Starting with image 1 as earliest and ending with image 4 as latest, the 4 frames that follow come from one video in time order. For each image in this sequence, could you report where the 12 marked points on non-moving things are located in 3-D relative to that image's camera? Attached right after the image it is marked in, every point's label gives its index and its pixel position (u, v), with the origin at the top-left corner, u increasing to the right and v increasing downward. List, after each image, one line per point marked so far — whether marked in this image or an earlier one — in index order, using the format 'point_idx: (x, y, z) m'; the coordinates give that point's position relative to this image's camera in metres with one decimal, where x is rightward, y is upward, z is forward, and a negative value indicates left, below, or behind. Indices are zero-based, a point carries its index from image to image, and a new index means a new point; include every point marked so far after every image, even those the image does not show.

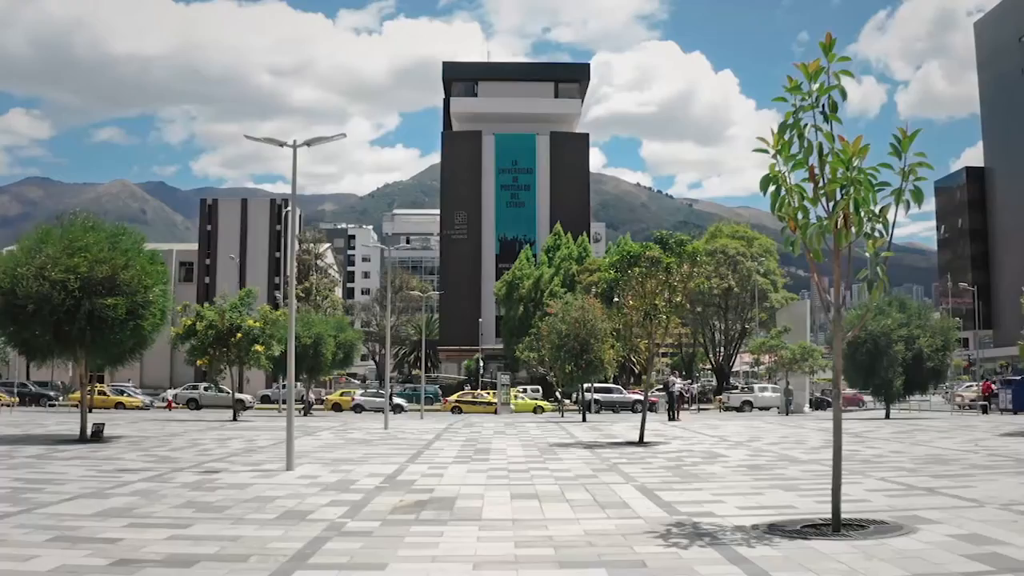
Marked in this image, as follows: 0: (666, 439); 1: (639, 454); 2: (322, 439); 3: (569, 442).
0: (+3.3, -3.2, +17.8) m
1: (+2.2, -2.8, +14.2) m
2: (-4.2, -3.3, +18.6) m
3: (+1.2, -3.2, +17.4) m
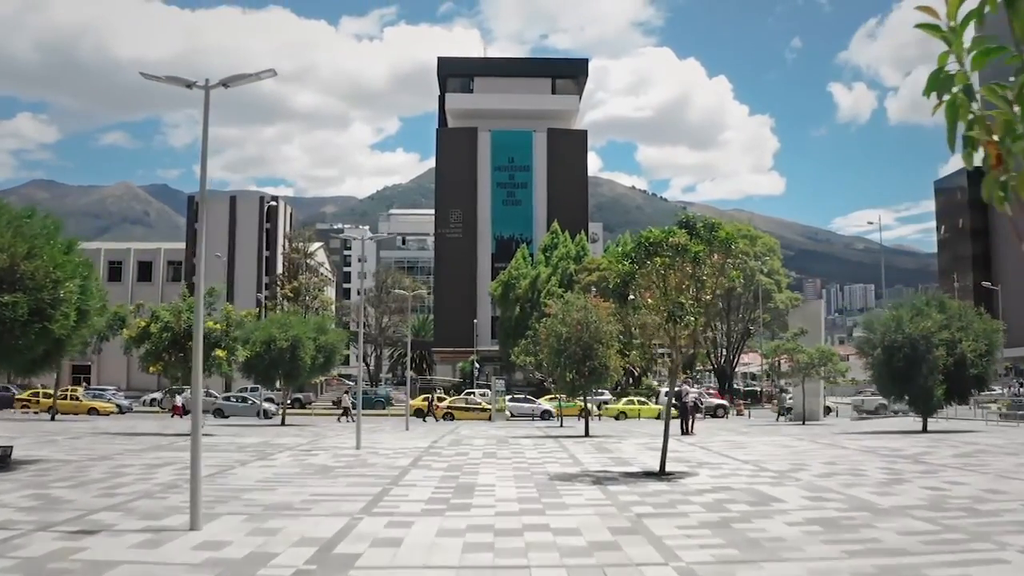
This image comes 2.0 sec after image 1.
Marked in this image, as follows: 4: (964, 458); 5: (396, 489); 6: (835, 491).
0: (+3.1, -3.1, +14.8) m
1: (+2.0, -2.7, +11.2) m
2: (-4.4, -3.2, +15.5) m
3: (+1.0, -3.1, +14.4) m
4: (+8.5, -3.2, +16.0) m
5: (-1.7, -2.9, +12.1) m
6: (+4.2, -2.7, +11.2) m
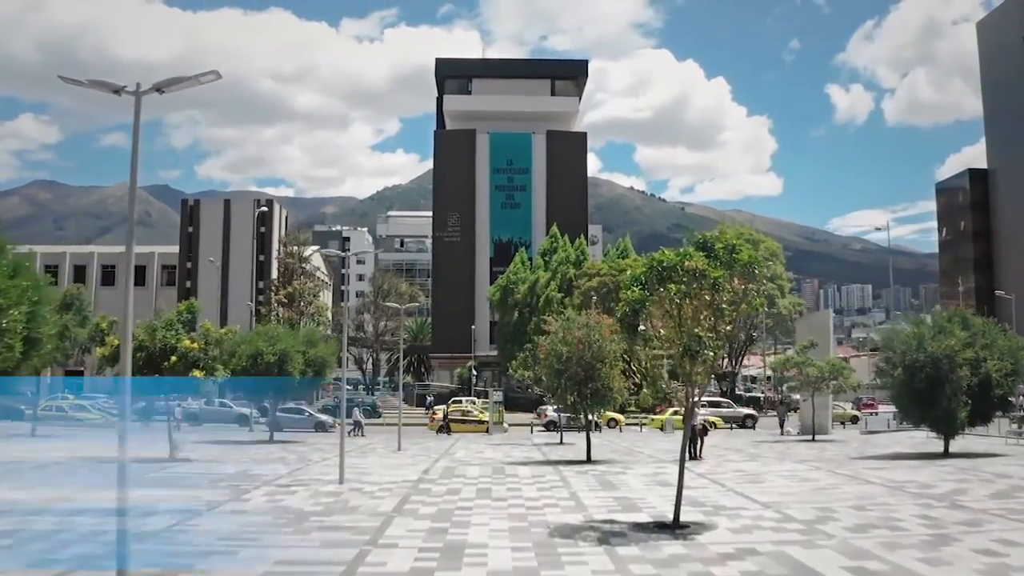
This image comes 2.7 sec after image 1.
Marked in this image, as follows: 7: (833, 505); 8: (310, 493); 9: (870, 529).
0: (+3.1, -3.5, +13.4) m
1: (+2.0, -3.1, +9.8) m
2: (-4.4, -3.7, +14.1) m
3: (+0.9, -3.5, +13.0) m
4: (+8.4, -3.6, +14.5) m
5: (-1.7, -3.3, +10.6) m
6: (+4.2, -3.1, +9.8) m
7: (+5.3, -3.6, +14.0) m
8: (-3.9, -3.9, +16.2) m
9: (+5.0, -3.3, +11.7) m
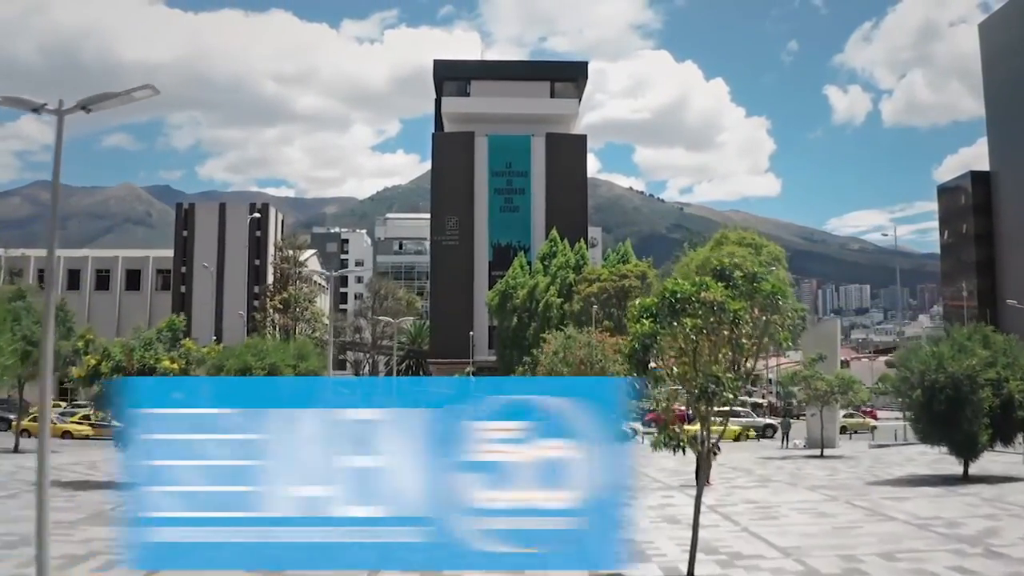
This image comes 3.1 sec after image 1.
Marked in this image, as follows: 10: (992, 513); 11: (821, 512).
0: (+3.0, -3.9, +12.2) m
1: (+1.9, -3.5, +8.6) m
2: (-4.5, -4.1, +12.9) m
3: (+0.9, -3.9, +11.8) m
4: (+8.4, -4.0, +13.4) m
5: (-1.8, -3.7, +9.4) m
6: (+4.1, -3.5, +8.6) m
7: (+5.3, -4.0, +12.9) m
8: (-3.9, -4.3, +15.0) m
9: (+4.9, -3.7, +10.5) m
10: (+9.5, -4.4, +16.8) m
11: (+6.2, -4.5, +17.2) m
